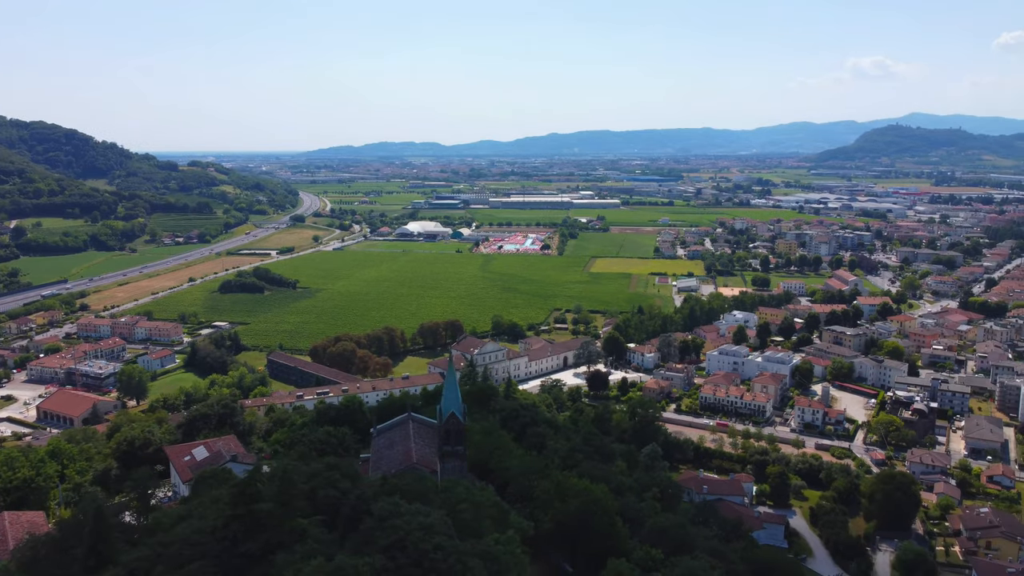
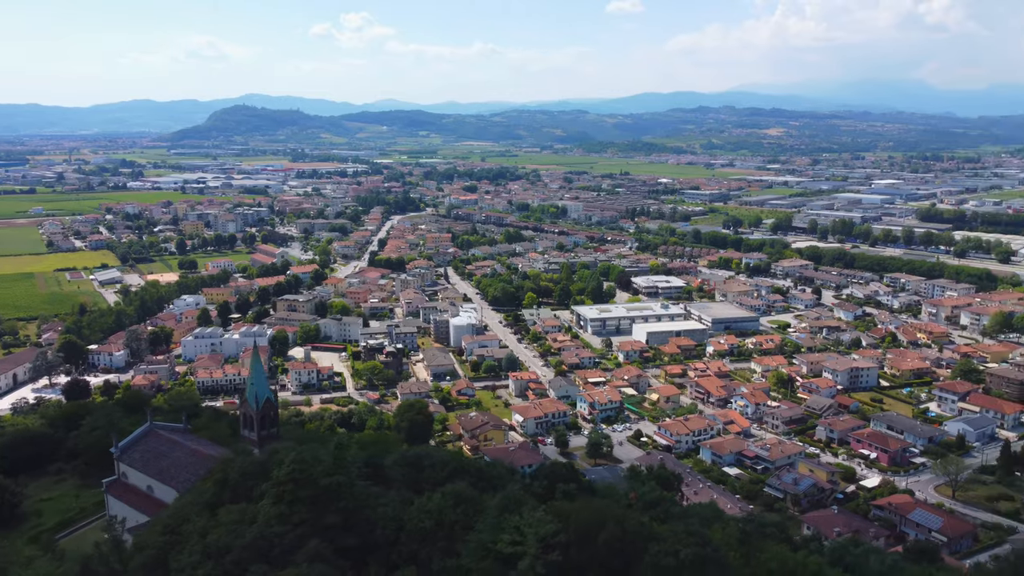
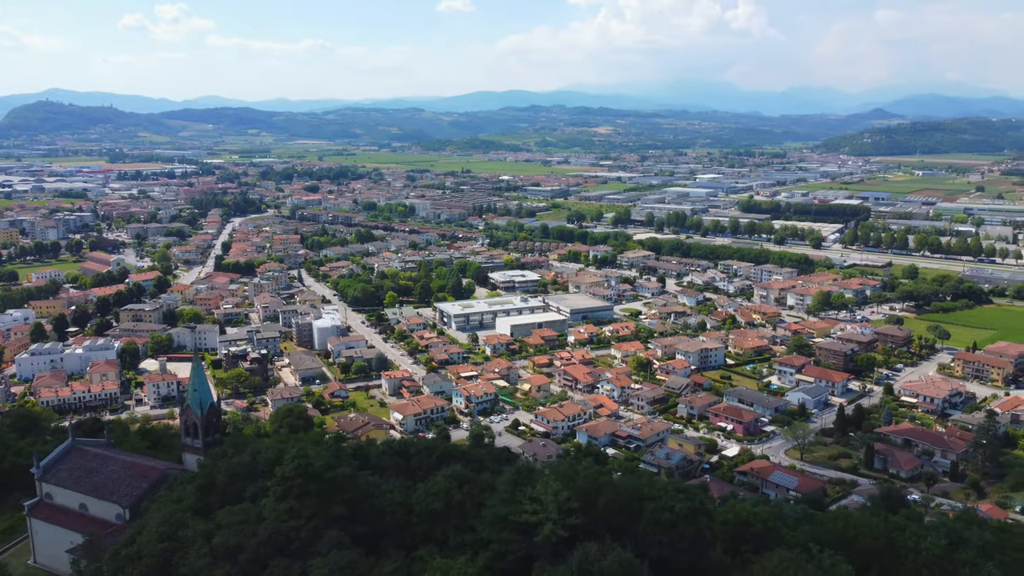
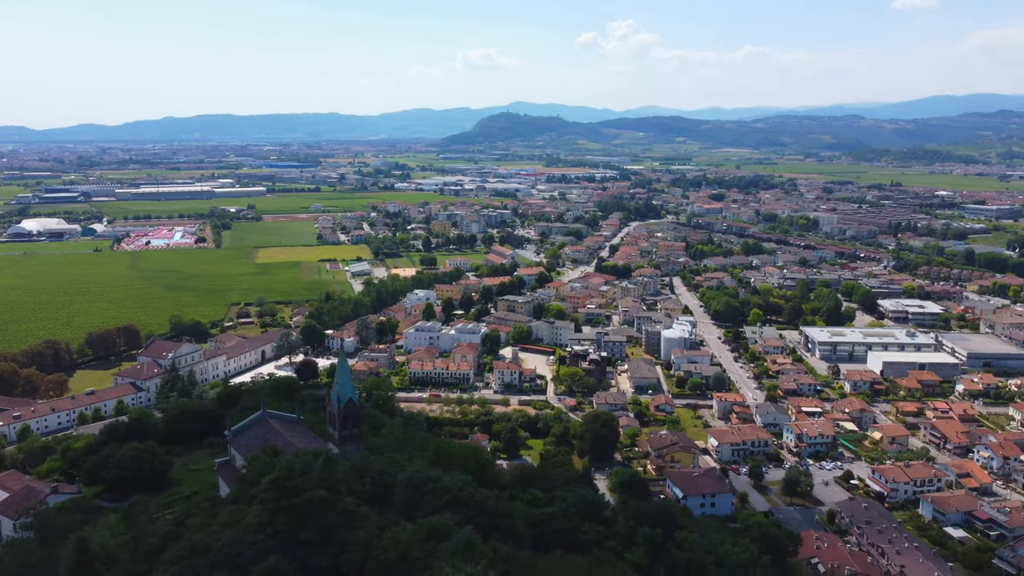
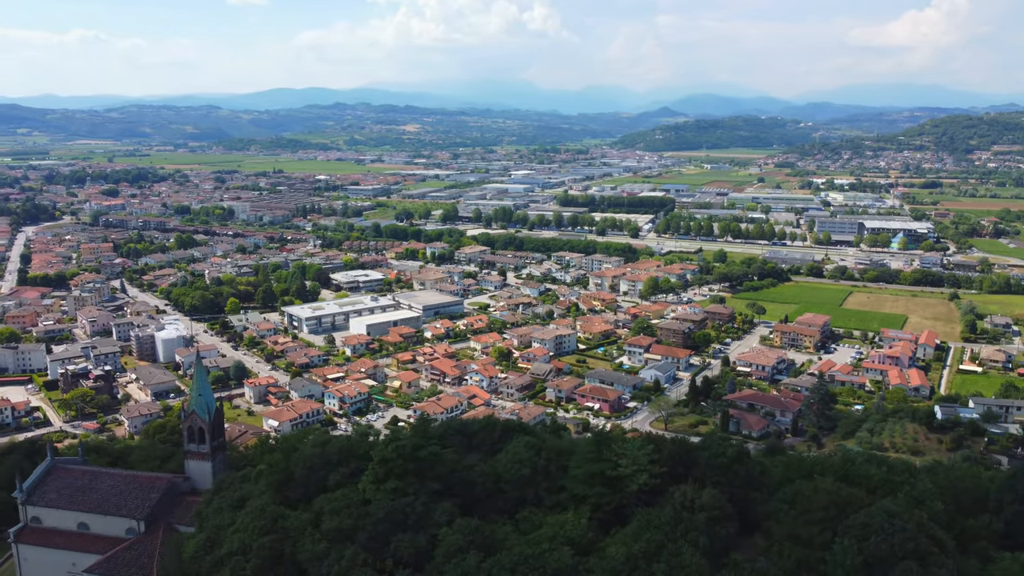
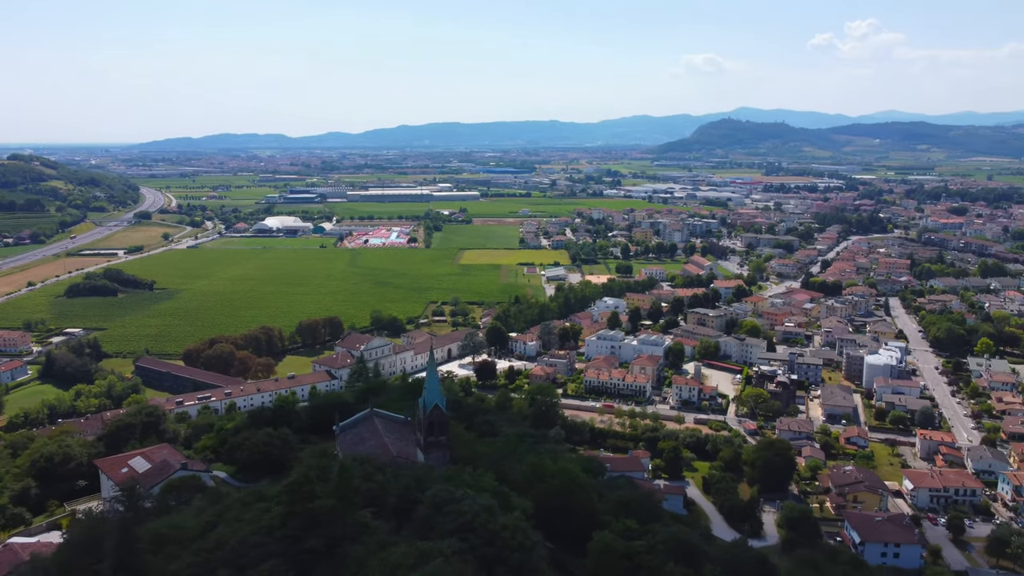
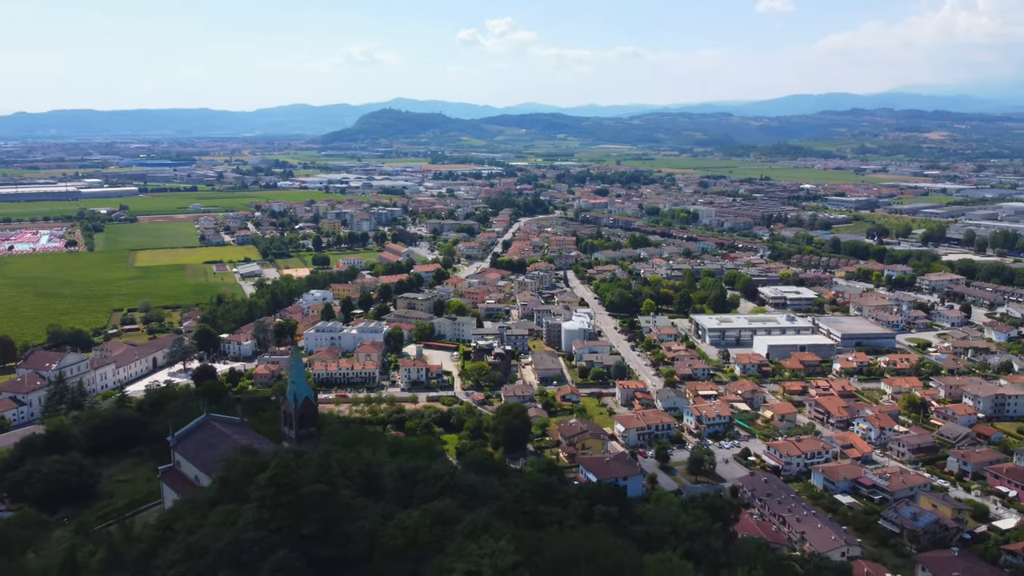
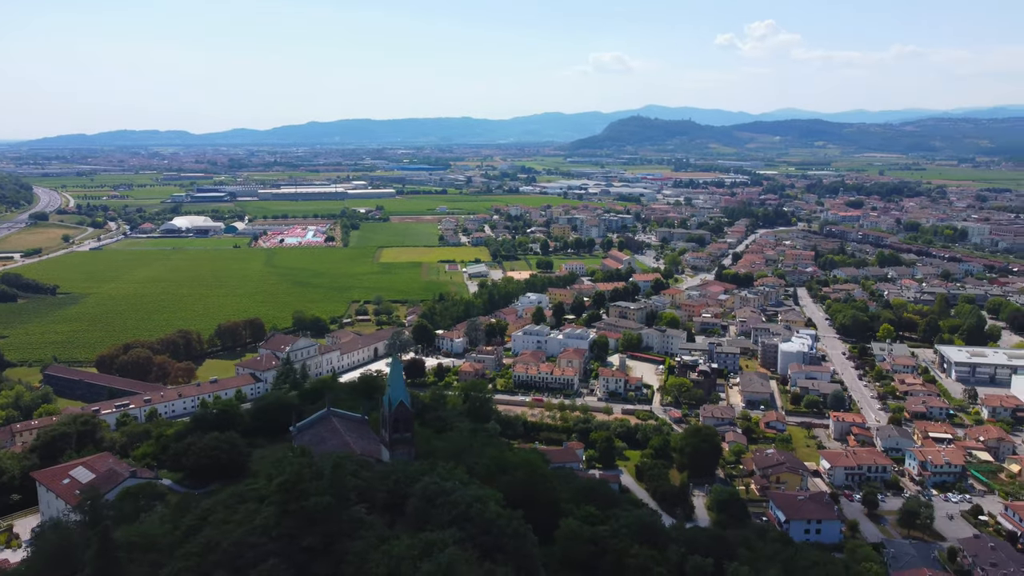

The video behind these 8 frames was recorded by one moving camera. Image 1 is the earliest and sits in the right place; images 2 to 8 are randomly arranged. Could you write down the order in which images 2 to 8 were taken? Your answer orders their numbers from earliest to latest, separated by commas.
6, 8, 4, 7, 2, 3, 5
